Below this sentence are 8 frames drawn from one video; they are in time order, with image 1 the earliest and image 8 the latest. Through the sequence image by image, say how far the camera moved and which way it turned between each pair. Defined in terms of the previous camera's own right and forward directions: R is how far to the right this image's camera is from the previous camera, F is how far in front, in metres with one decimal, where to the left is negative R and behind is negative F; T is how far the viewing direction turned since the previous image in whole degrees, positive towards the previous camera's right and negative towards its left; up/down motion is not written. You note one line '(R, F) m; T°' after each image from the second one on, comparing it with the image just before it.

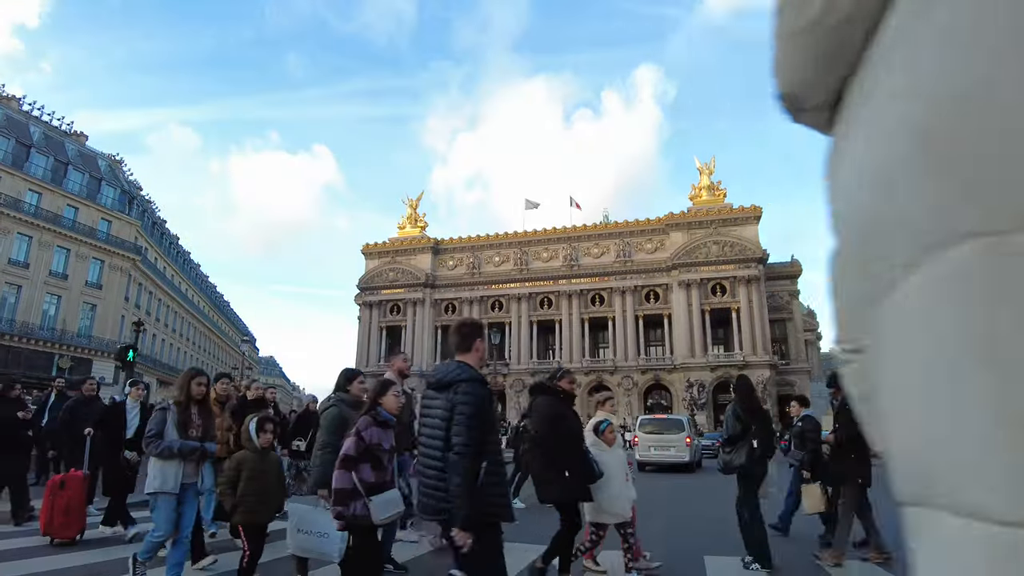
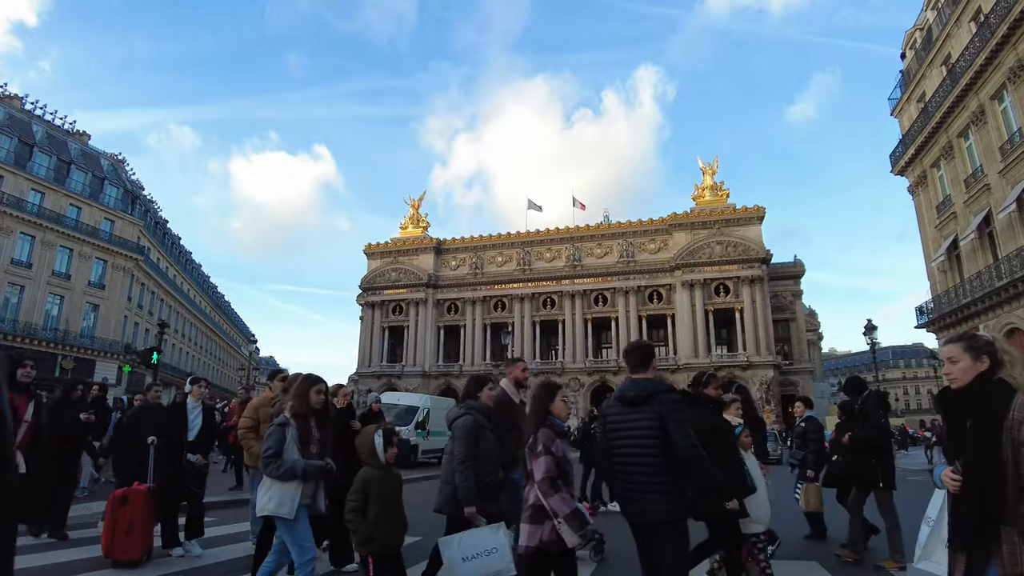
(-0.4, +0.1) m; 0°
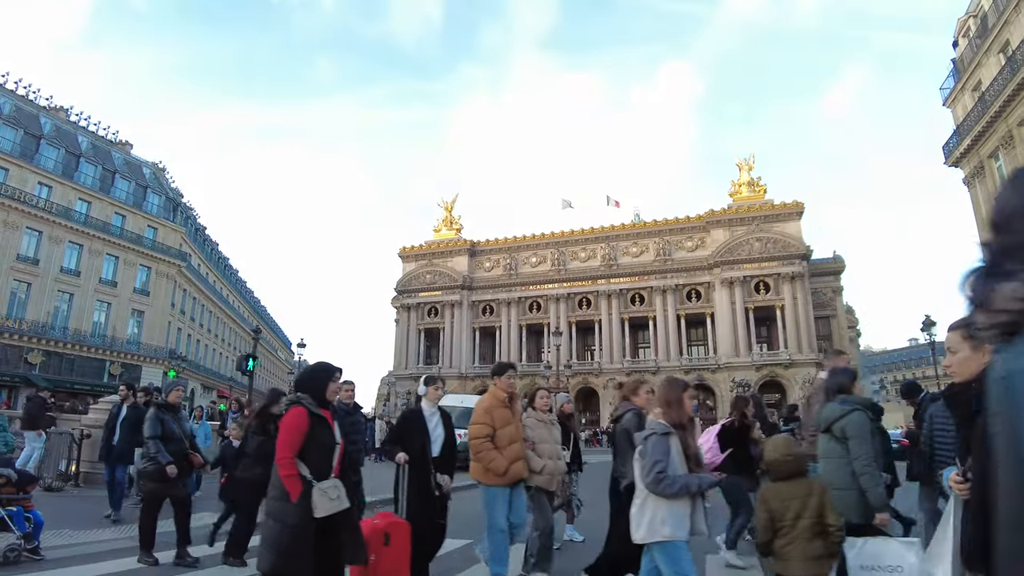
(-0.9, +0.3) m; -2°
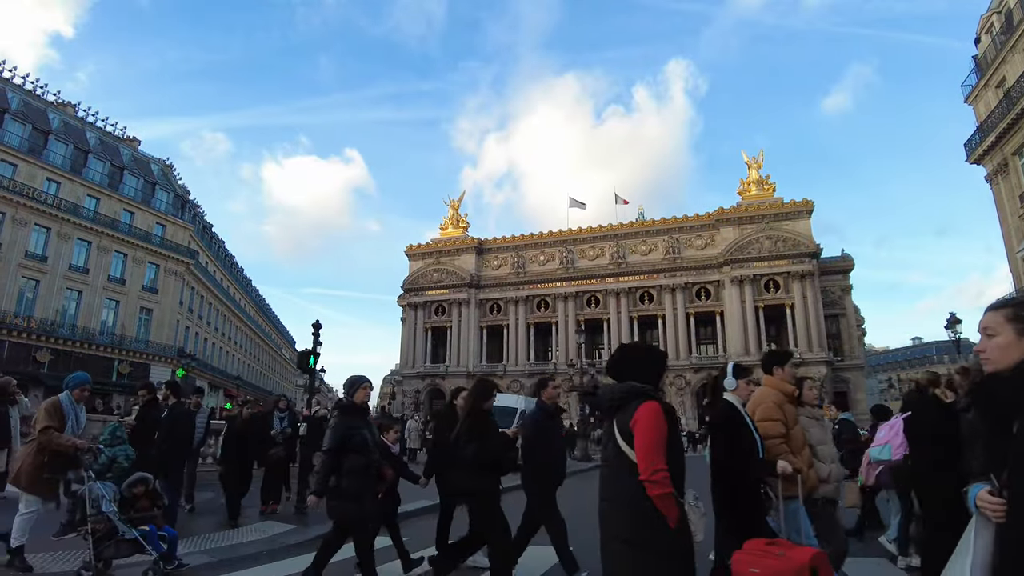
(-0.7, +0.2) m; 0°
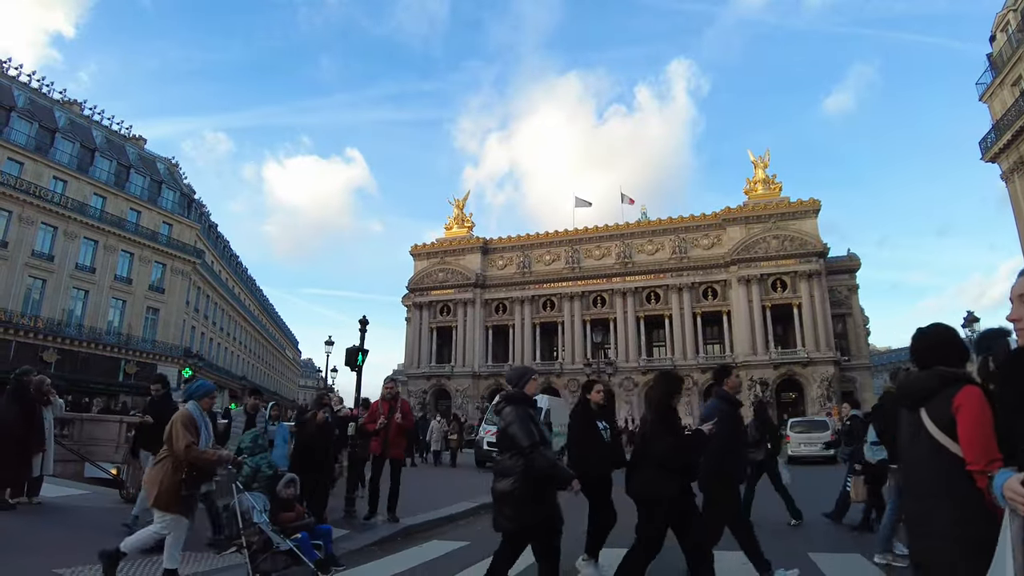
(-0.5, +0.1) m; 0°
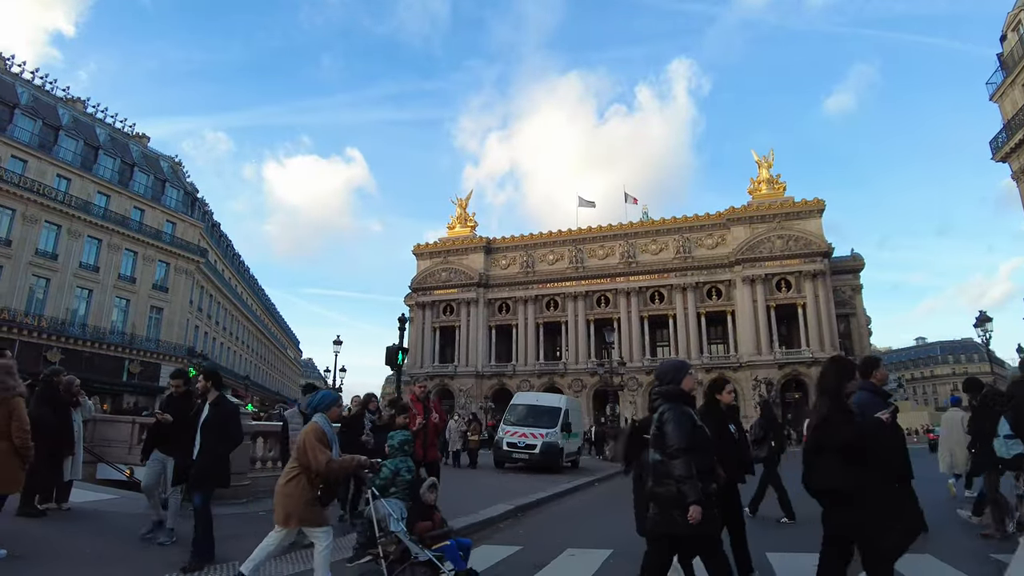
(-0.4, +0.1) m; 0°
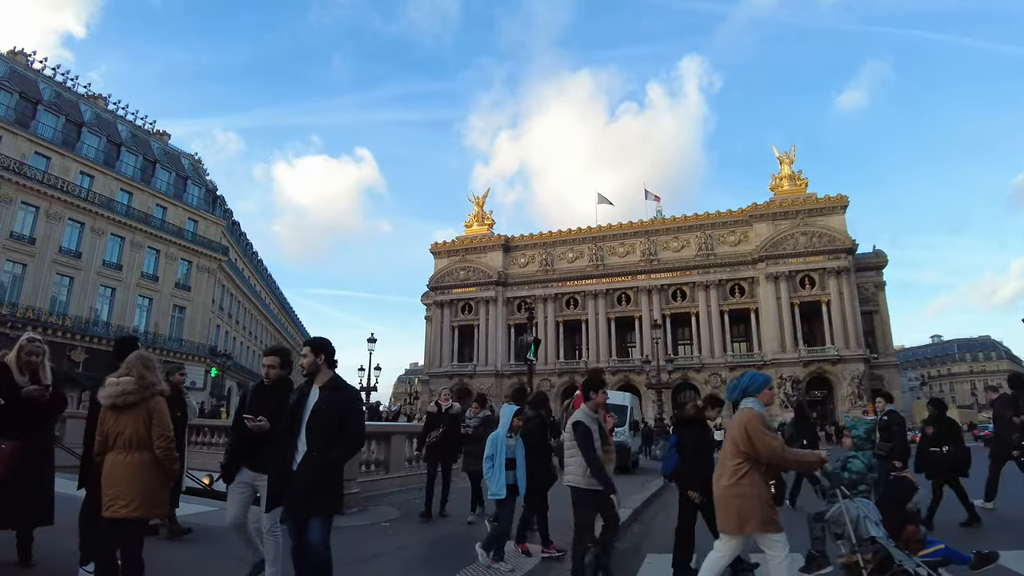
(-1.1, +0.4) m; 0°
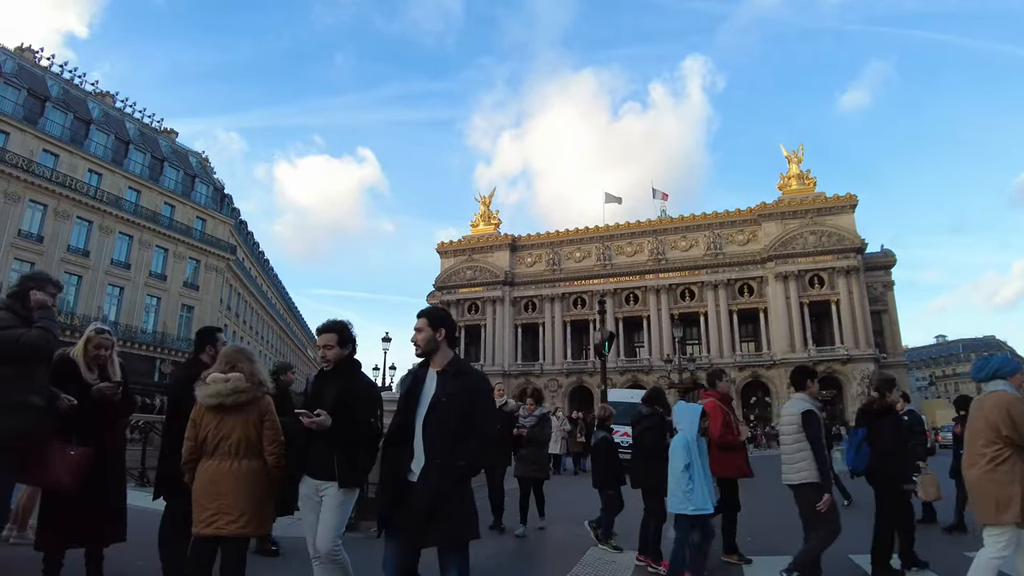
(-0.6, +0.2) m; 0°
